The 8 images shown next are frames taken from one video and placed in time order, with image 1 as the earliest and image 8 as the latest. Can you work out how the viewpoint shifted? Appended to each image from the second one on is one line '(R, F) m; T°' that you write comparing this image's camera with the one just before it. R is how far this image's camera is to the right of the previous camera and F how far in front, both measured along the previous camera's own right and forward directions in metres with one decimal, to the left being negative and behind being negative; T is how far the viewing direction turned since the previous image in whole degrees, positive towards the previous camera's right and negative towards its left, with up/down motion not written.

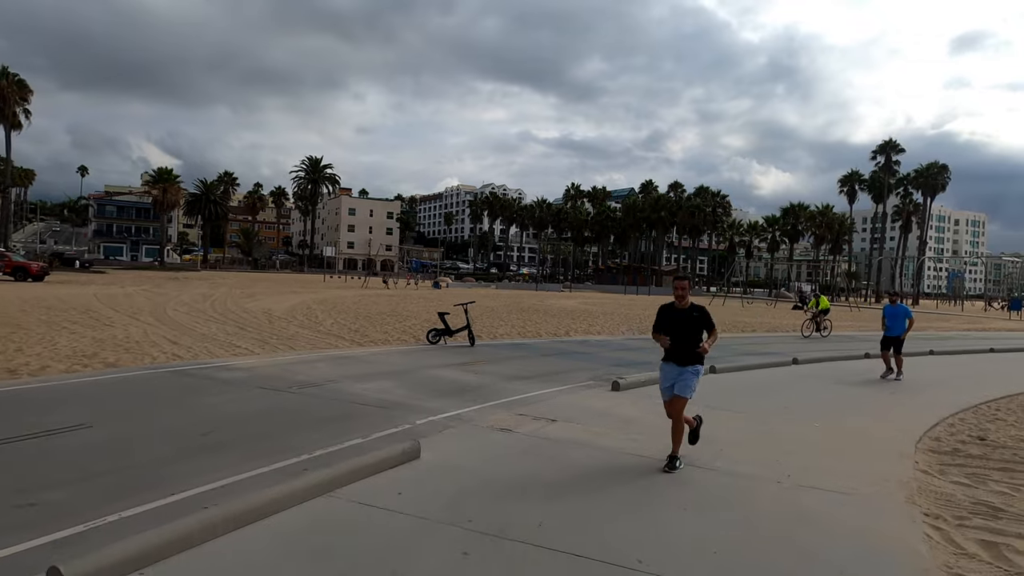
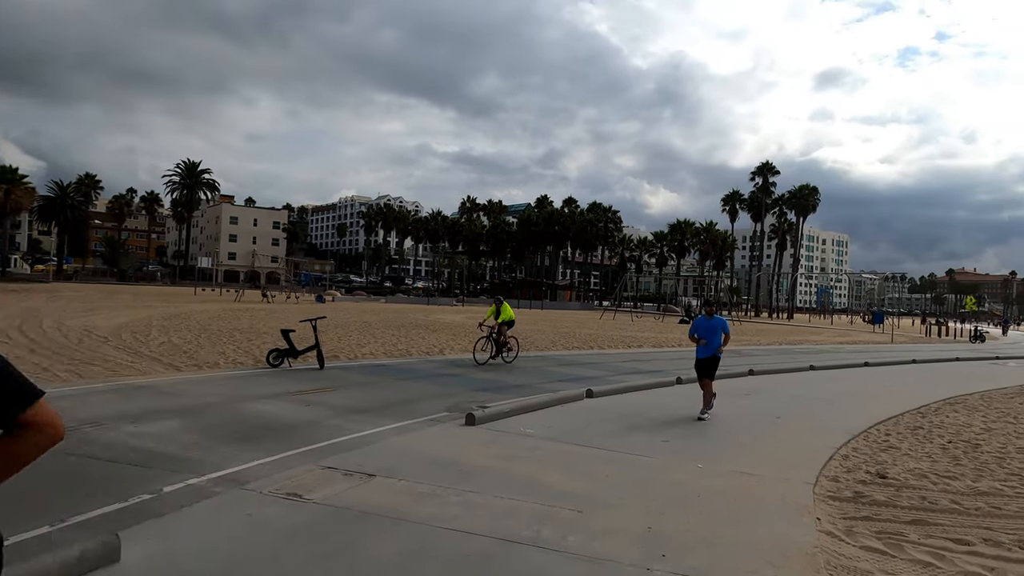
(+0.8, +1.7) m; +9°
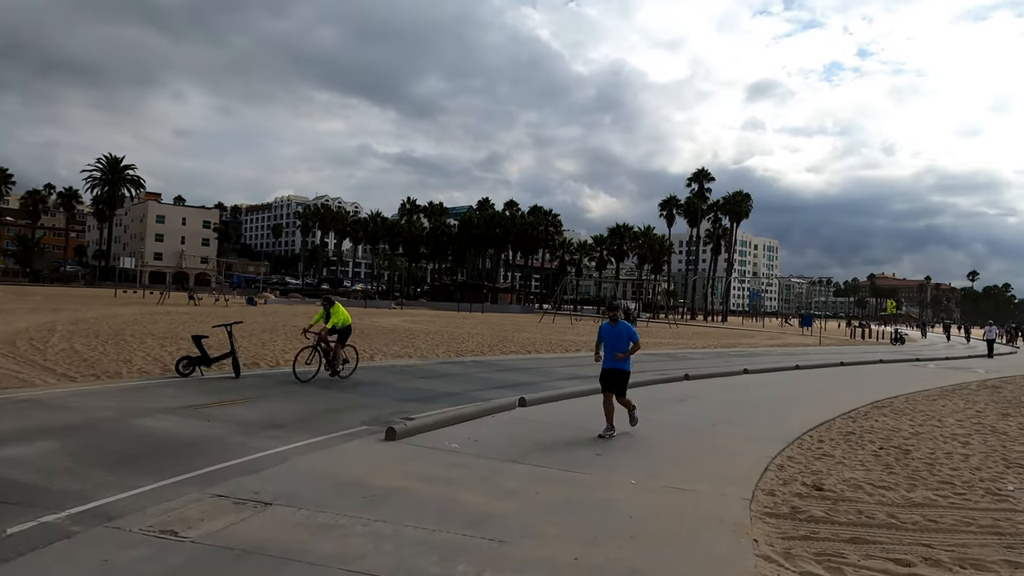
(+0.2, +0.5) m; +5°
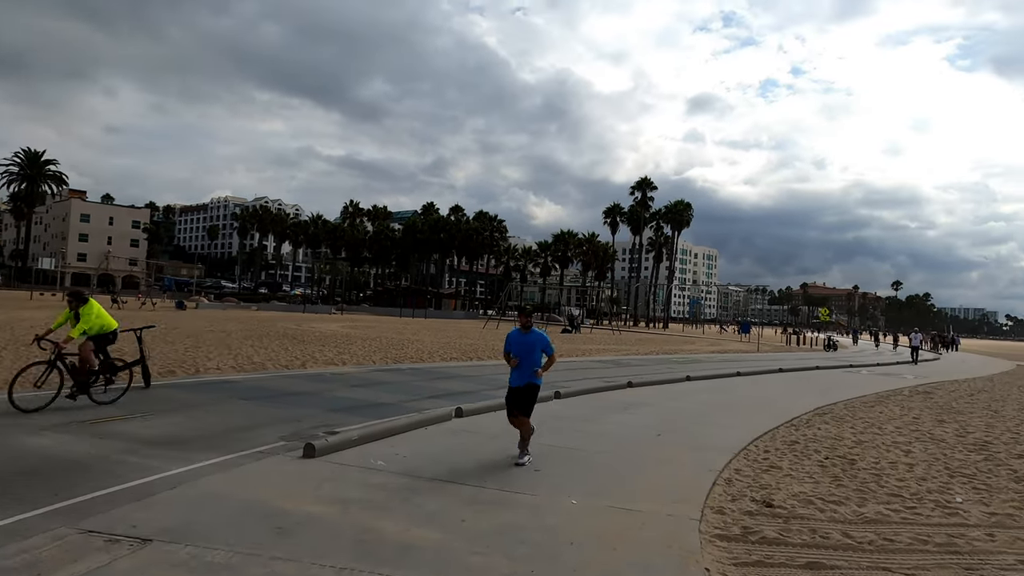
(+0.1, +0.6) m; +5°
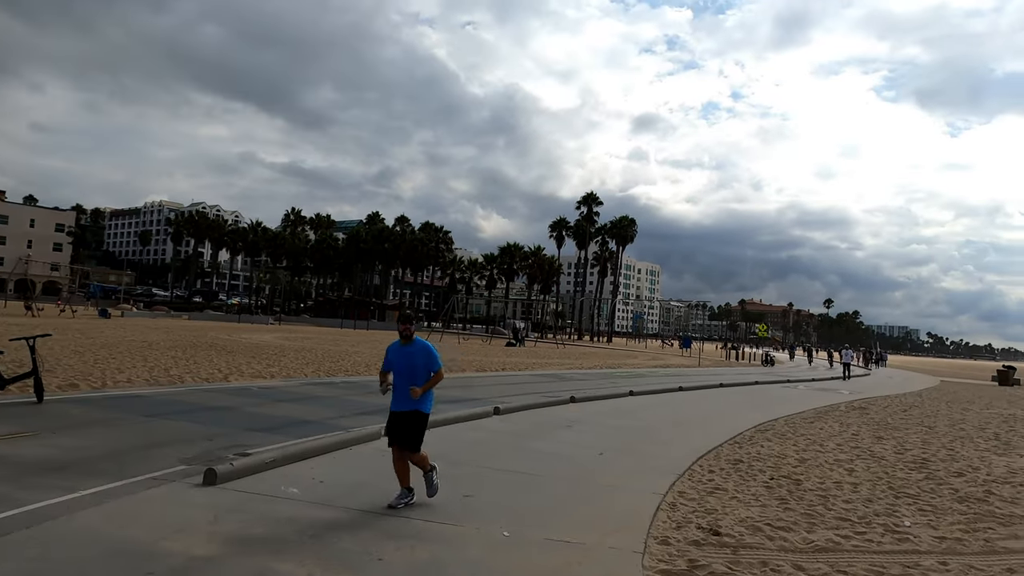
(+0.1, +0.5) m; +5°
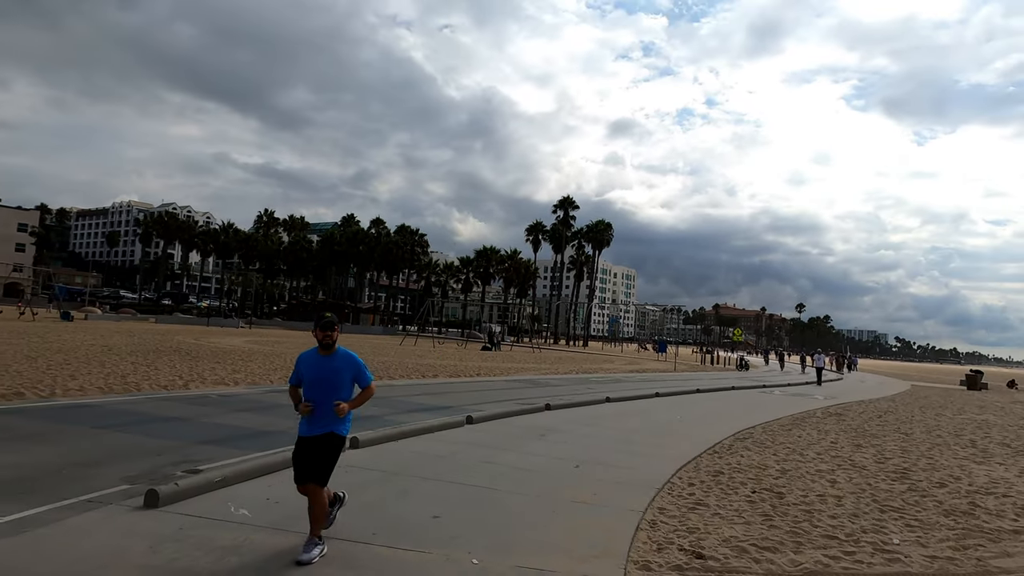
(0.0, +0.4) m; +2°
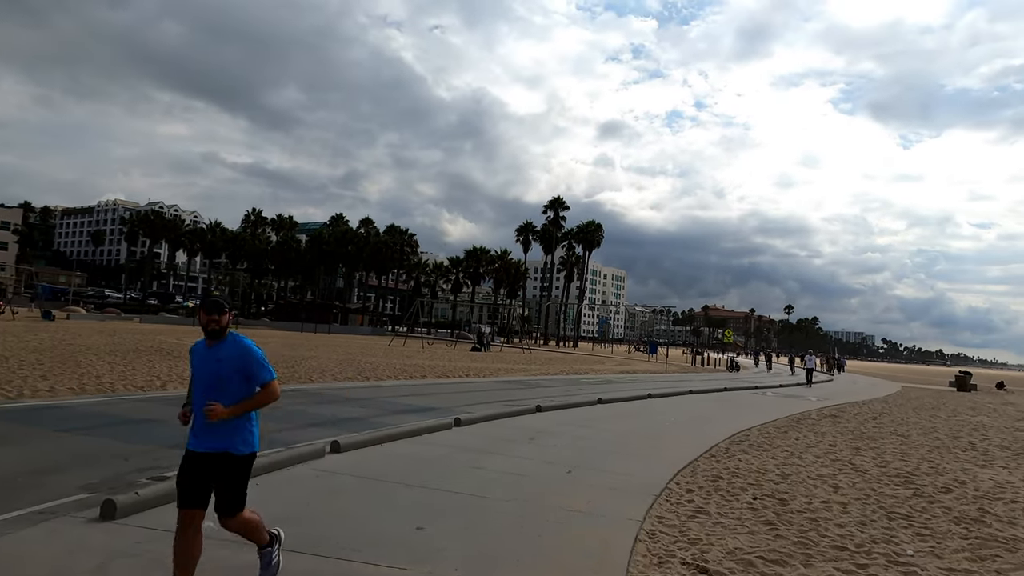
(0.0, +0.4) m; +1°
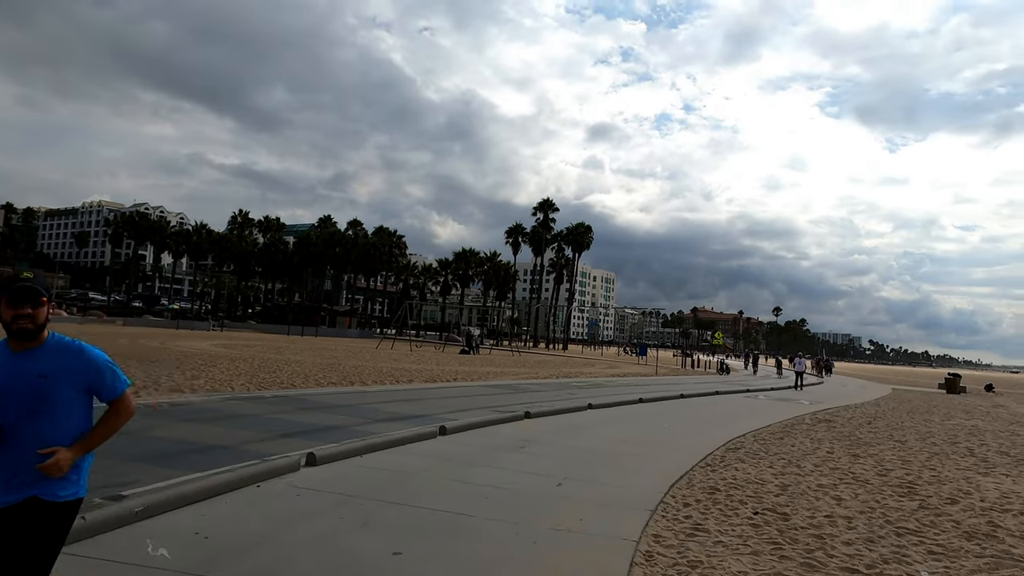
(0.0, +0.4) m; +1°
